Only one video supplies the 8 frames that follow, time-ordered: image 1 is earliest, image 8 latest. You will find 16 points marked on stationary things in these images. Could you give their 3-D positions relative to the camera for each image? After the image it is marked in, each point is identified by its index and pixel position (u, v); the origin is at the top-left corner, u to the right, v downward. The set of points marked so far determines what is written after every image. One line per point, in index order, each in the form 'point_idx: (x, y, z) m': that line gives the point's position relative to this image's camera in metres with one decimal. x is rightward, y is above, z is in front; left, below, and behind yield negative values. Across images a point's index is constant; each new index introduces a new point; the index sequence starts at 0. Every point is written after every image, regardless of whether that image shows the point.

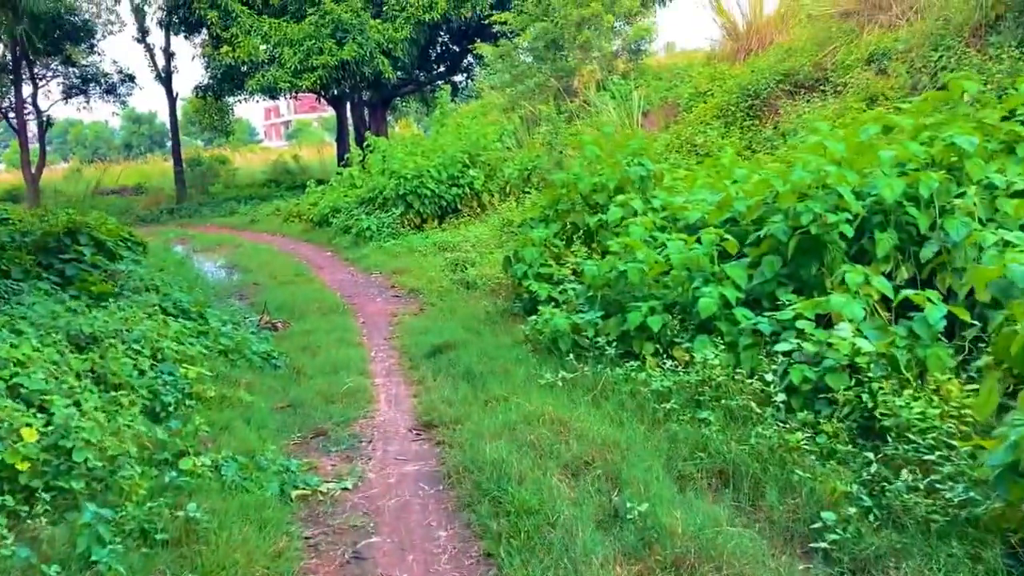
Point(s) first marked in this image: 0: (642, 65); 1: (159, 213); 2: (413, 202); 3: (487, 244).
0: (+1.7, +3.0, +12.1) m
1: (-7.5, +1.6, +19.1) m
2: (-1.1, +1.0, +10.2) m
3: (-0.2, +0.4, +8.8) m
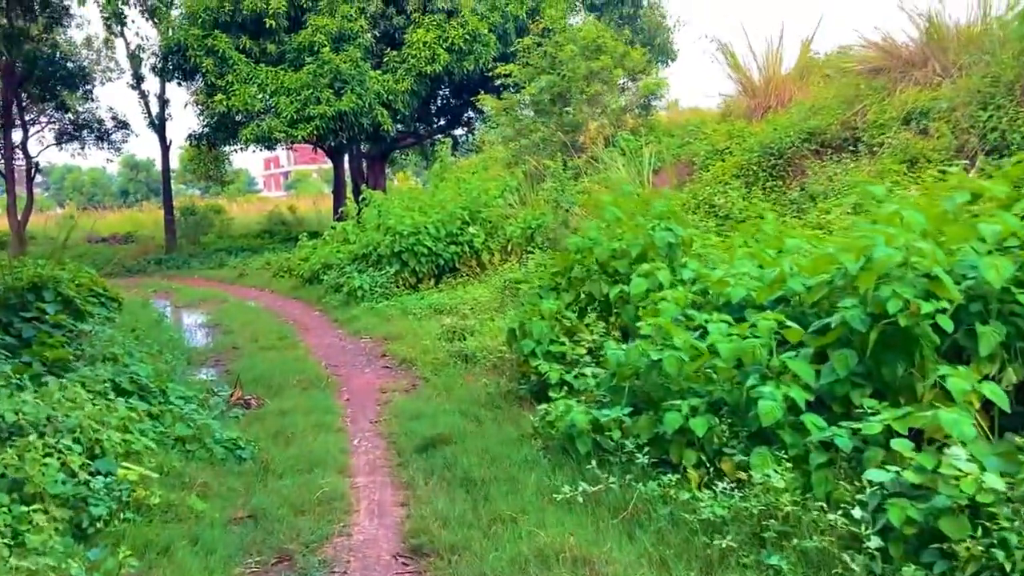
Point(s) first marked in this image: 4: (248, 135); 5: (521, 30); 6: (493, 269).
0: (+1.8, +2.1, +11.6) m
1: (-7.5, +0.5, +18.4) m
2: (-1.1, +0.3, +9.6) m
3: (-0.2, -0.2, +8.1) m
4: (-4.5, +2.6, +15.3) m
5: (+0.2, +4.8, +16.9) m
6: (-0.2, +0.2, +9.7) m
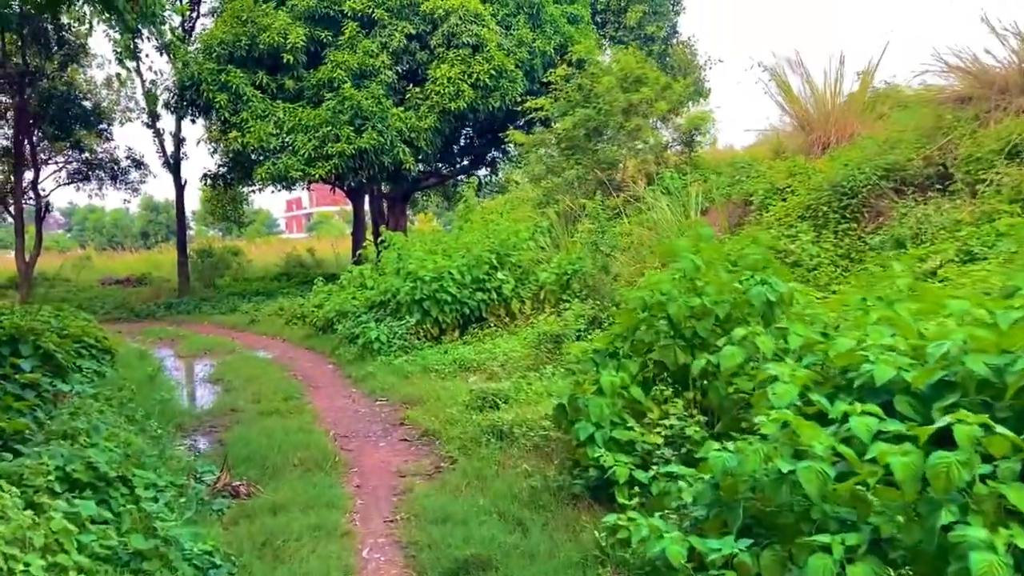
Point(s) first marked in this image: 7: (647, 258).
0: (+2.2, +1.5, +10.6) m
1: (-7.0, -0.4, +17.6) m
2: (-0.8, -0.2, +8.6) m
3: (+0.1, -0.6, +7.2) m
4: (-4.0, +1.8, +14.5) m
5: (+0.7, +4.0, +16.1) m
6: (+0.1, -0.3, +8.7) m
7: (+1.4, +0.3, +8.8) m
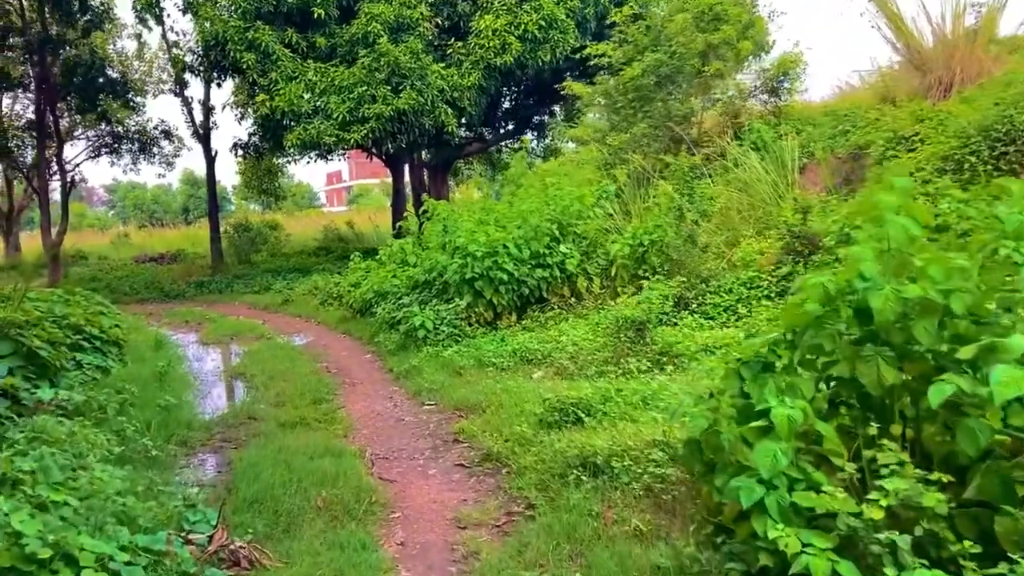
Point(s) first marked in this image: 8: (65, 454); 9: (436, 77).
0: (+2.8, +1.8, +9.2) m
1: (-6.0, 0.0, +16.6) m
2: (-0.2, 0.0, +7.4) m
3: (+0.6, -0.5, +5.9) m
4: (-3.2, +2.2, +13.3) m
5: (+1.5, +4.5, +14.7) m
6: (+0.7, -0.1, +7.4) m
7: (+1.9, +0.5, +7.4) m
8: (-1.8, -0.7, +3.7) m
9: (-1.1, +3.2, +13.5) m
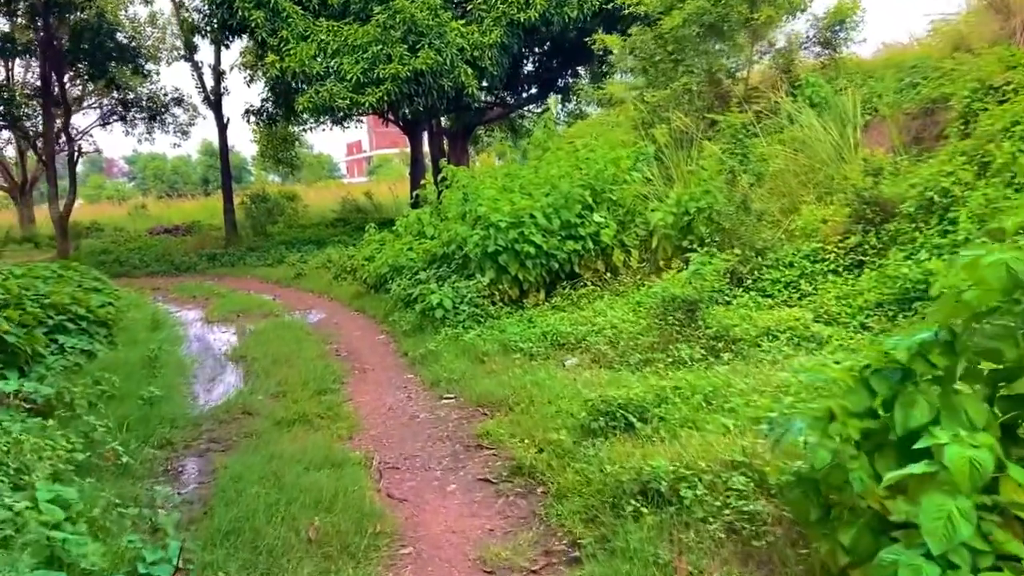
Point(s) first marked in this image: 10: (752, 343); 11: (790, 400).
0: (+3.0, +2.1, +8.3) m
1: (-5.6, +0.5, +16.0) m
2: (0.0, +0.2, +6.6) m
3: (+0.7, -0.3, +5.1) m
4: (-2.9, +2.6, +12.5) m
5: (+1.9, +4.9, +13.7) m
6: (+0.9, +0.1, +6.6) m
7: (+2.1, +0.7, +6.6) m
8: (-1.7, -0.6, +3.0) m
9: (-0.8, +3.5, +12.6) m
10: (+1.3, -0.3, +5.0) m
11: (+1.1, -0.4, +3.5) m
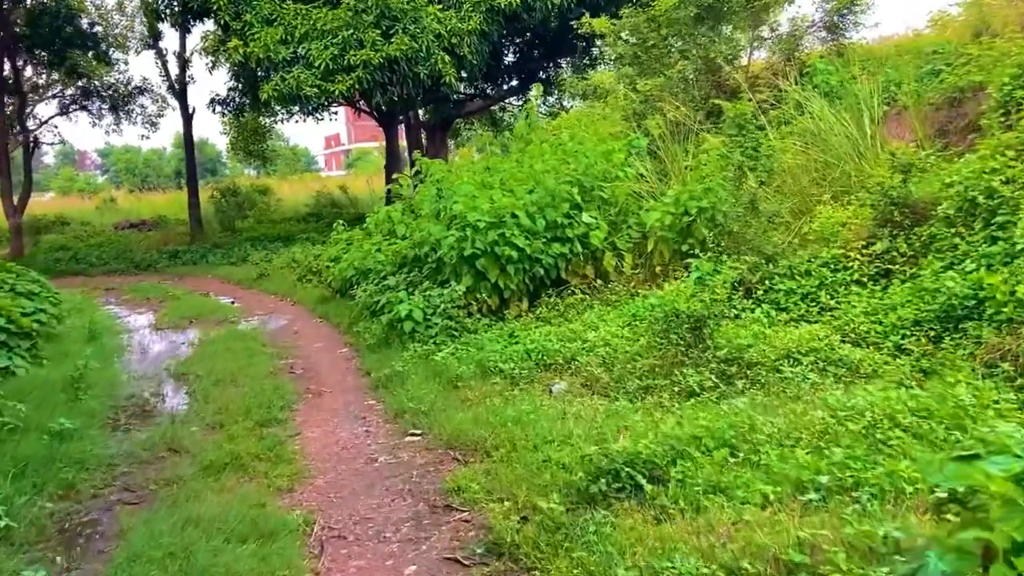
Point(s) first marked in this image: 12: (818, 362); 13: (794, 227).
0: (+2.9, +2.0, +7.6) m
1: (-5.9, +0.5, +15.1) m
2: (-0.2, +0.1, +5.8) m
3: (+0.6, -0.4, +4.4) m
4: (-3.1, +2.5, +11.7) m
5: (+1.6, +4.9, +13.0) m
6: (+0.8, 0.0, +5.9) m
7: (+2.0, +0.6, +5.9) m
8: (-1.8, -0.7, +2.2) m
9: (-1.1, +3.5, +11.8) m
10: (+1.2, -0.4, +4.2) m
11: (+1.0, -0.5, +2.7) m
12: (+1.4, -0.3, +4.3) m
13: (+1.8, +0.4, +5.7) m
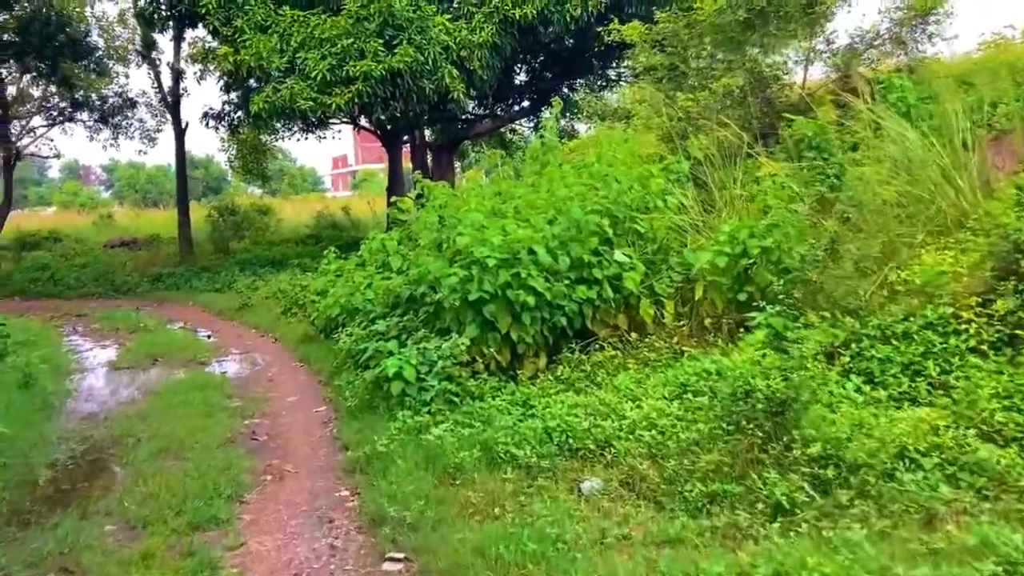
0: (+3.0, +1.6, +6.5) m
1: (-5.8, +0.1, +14.0) m
2: (-0.1, -0.2, +4.7) m
3: (+0.7, -0.7, +3.2) m
4: (-3.0, +2.2, +10.7) m
5: (+1.8, +4.4, +12.0) m
6: (+0.8, -0.3, +4.8) m
7: (+2.1, +0.3, +4.8) m
8: (-1.7, -0.8, +1.1) m
9: (-0.9, +3.1, +10.8) m
10: (+1.3, -0.6, +3.1) m
11: (+1.1, -0.7, +1.6) m
12: (+1.5, -0.6, +3.1) m
13: (+1.9, +0.1, +4.6) m
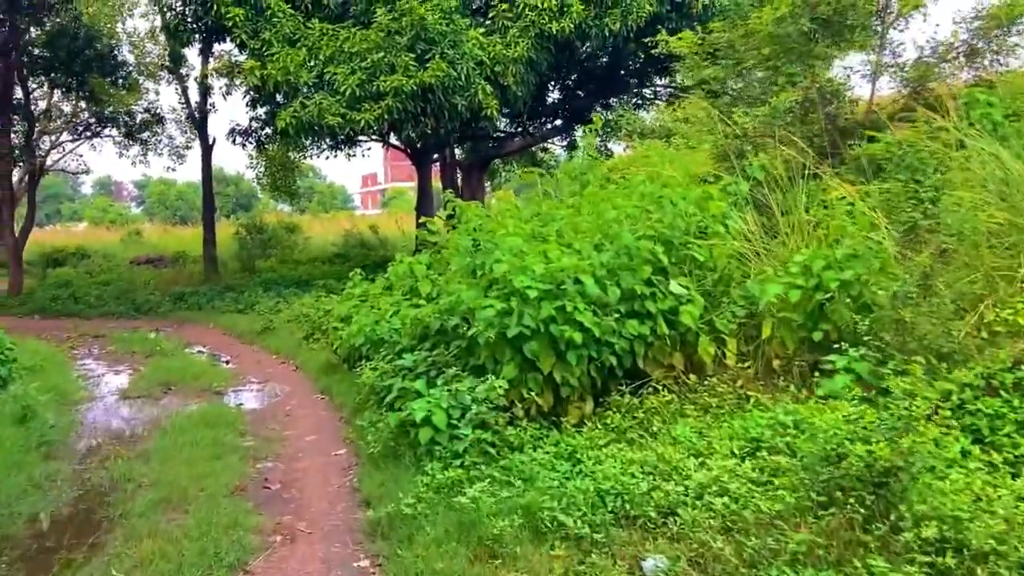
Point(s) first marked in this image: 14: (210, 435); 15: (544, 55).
0: (+3.3, +1.4, +5.9) m
1: (-5.3, -0.2, +13.7) m
2: (+0.1, -0.3, +4.2) m
3: (+0.9, -0.8, +2.7) m
4: (-2.6, +1.9, +10.3) m
5: (+2.3, +4.0, +11.5) m
6: (+1.0, -0.5, +4.2) m
7: (+2.3, +0.1, +4.2) m
8: (-1.6, -0.9, +0.6) m
9: (-0.4, +2.8, +10.4) m
10: (+1.4, -0.8, +2.5) m
11: (+1.2, -0.8, +1.1) m
12: (+1.7, -0.8, +2.6) m
13: (+2.1, -0.1, +4.0) m
14: (-1.7, -0.9, +5.2) m
15: (+0.4, +2.9, +11.1) m
